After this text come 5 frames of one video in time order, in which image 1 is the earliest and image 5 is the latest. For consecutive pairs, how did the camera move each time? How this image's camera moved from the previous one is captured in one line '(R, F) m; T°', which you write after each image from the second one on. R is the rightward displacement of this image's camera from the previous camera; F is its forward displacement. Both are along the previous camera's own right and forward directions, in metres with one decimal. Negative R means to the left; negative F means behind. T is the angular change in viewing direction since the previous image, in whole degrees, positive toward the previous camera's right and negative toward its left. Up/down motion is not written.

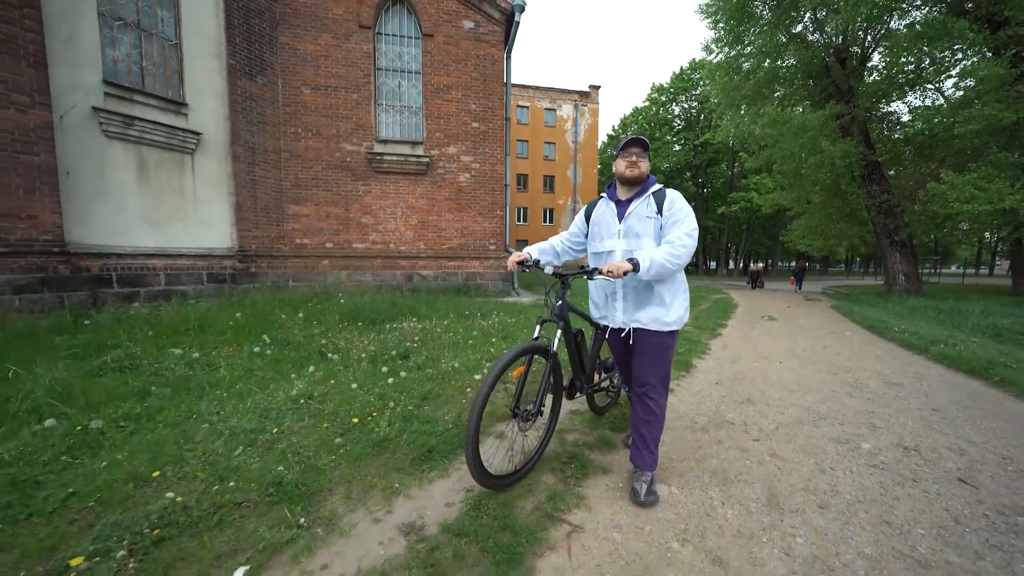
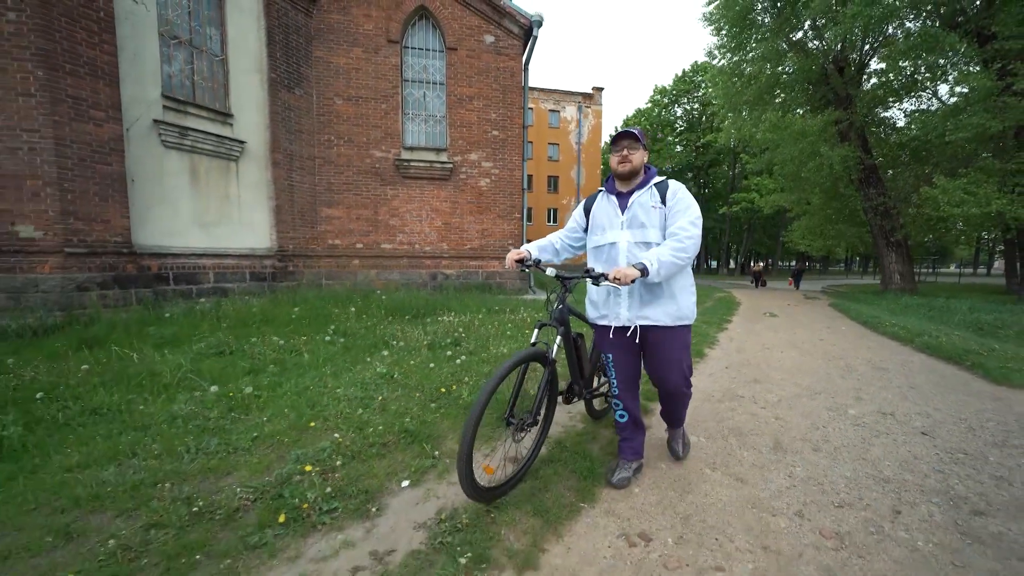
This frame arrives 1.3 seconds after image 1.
(-0.6, -0.6) m; 0°
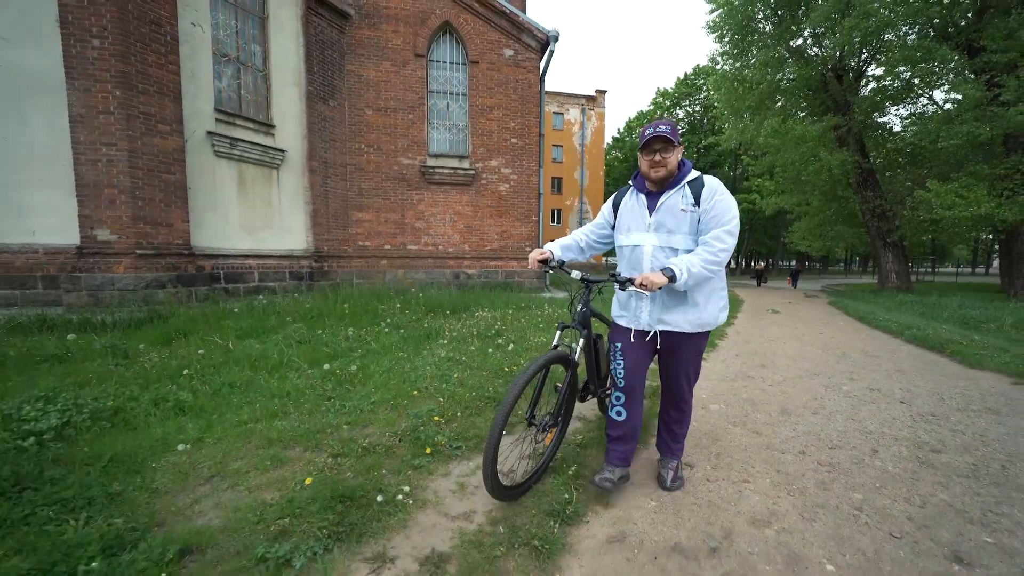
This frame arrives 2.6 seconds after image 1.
(-0.6, -0.7) m; 0°
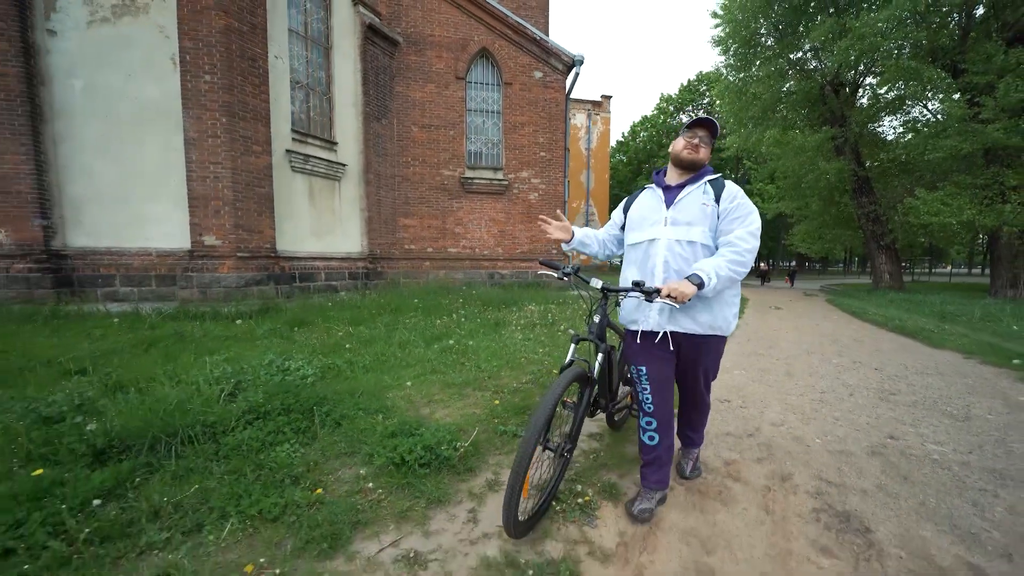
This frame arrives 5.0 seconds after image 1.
(-1.1, -1.2) m; 0°
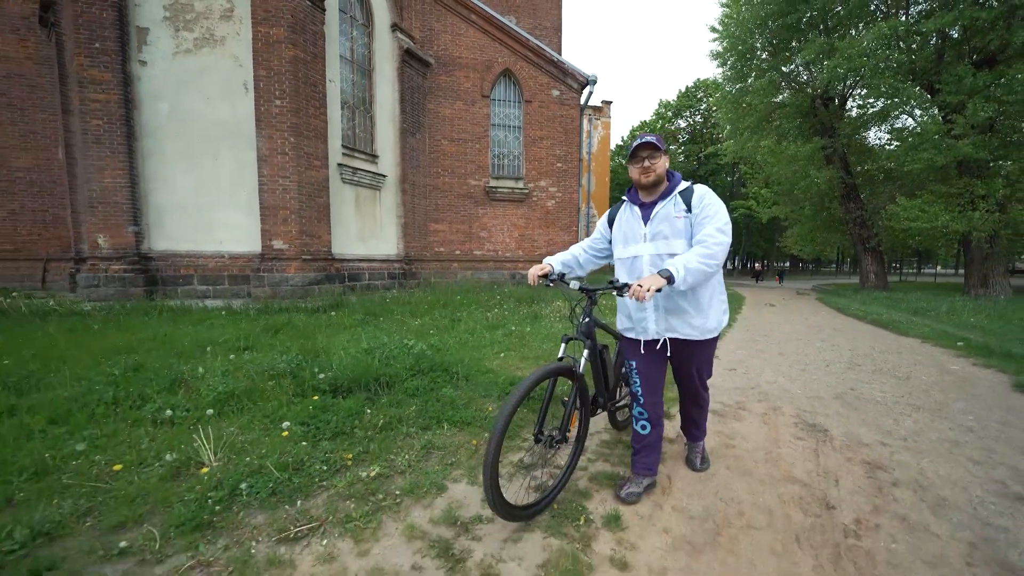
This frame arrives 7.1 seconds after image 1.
(-1.0, -1.2) m; +1°
